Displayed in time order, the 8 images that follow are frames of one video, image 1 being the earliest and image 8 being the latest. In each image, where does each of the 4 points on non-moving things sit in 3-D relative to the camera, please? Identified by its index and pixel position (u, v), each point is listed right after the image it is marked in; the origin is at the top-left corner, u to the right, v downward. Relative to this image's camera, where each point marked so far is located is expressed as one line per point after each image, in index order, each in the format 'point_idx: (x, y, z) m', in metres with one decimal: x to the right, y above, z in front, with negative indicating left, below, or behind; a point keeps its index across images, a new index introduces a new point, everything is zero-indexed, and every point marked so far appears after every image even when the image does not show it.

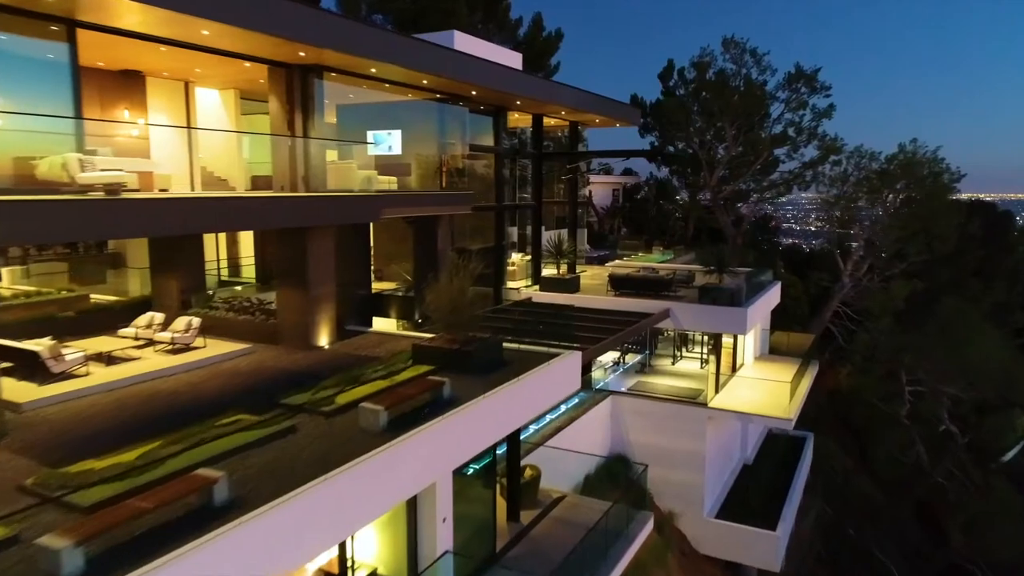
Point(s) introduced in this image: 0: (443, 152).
0: (-1.4, +2.8, +14.4) m
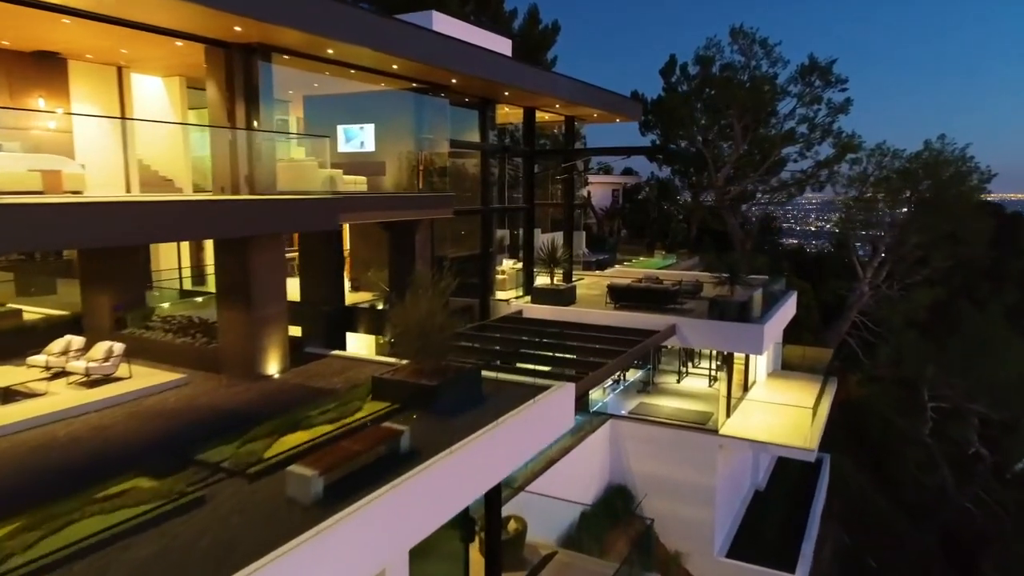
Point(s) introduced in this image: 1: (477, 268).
0: (-1.6, +2.5, +12.8) m
1: (-0.8, +0.4, +14.6) m
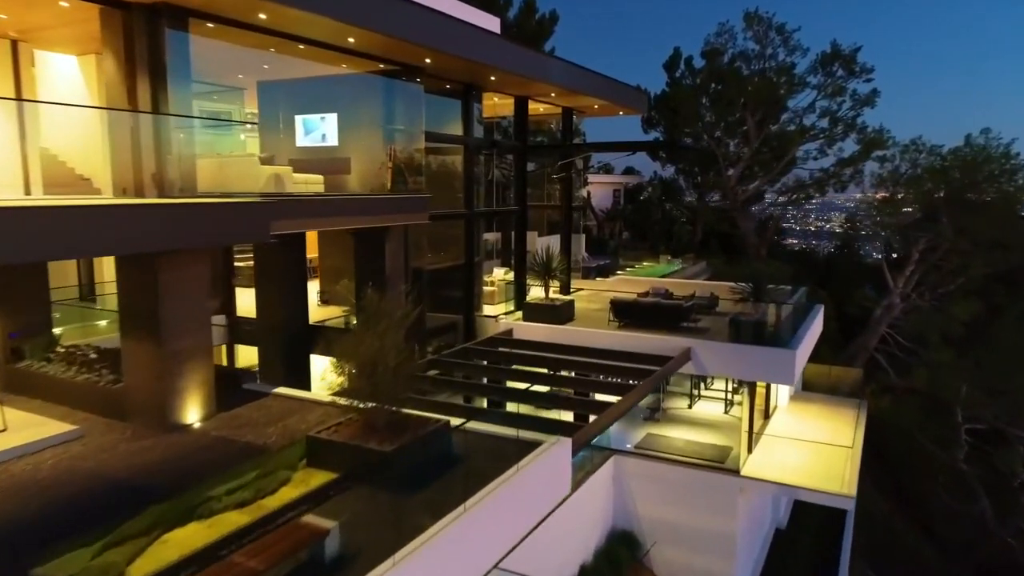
0: (-1.8, +2.3, +10.9) m
1: (-1.0, +0.1, +12.8) m
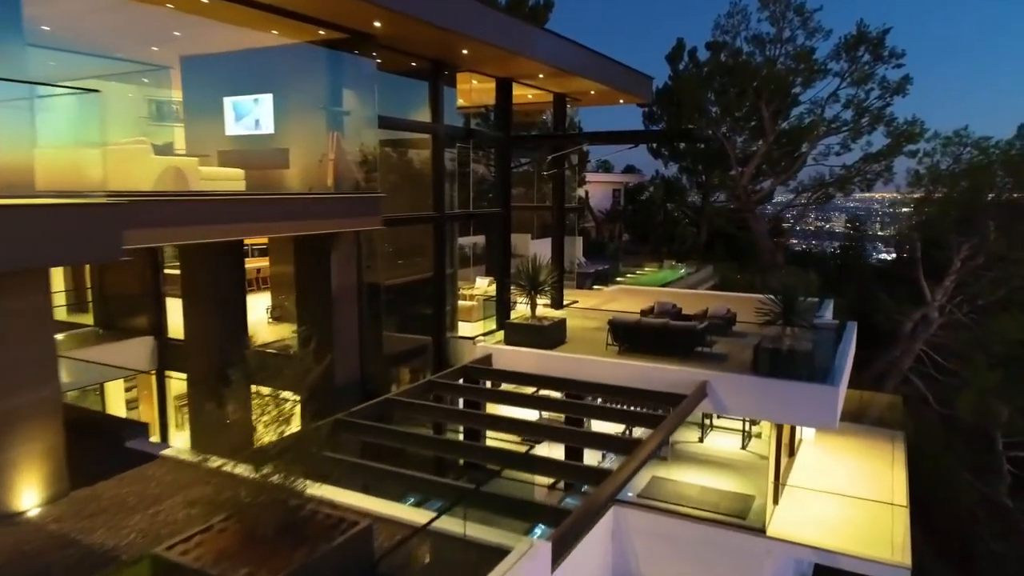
0: (-2.2, +2.0, +8.9) m
1: (-1.3, -0.1, +10.7) m
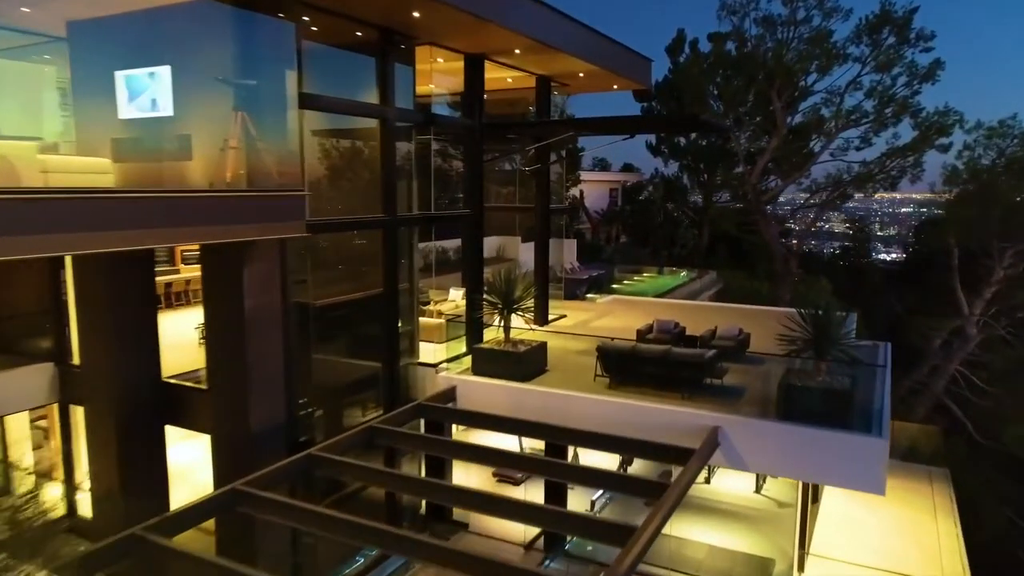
0: (-2.6, +1.8, +7.0) m
1: (-1.7, -0.4, +8.9) m
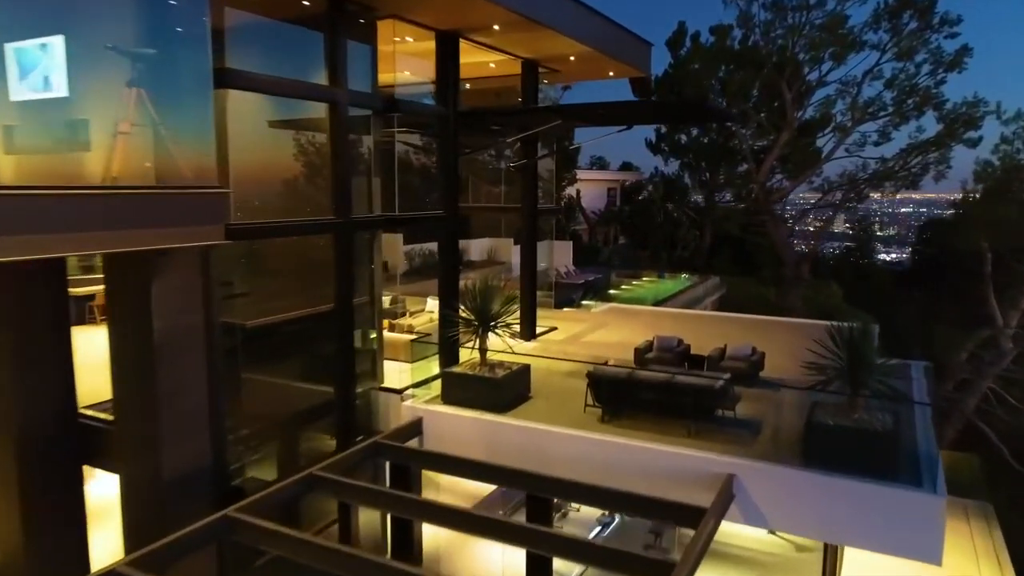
0: (-2.8, +1.6, +5.8) m
1: (-2.0, -0.5, +7.6) m
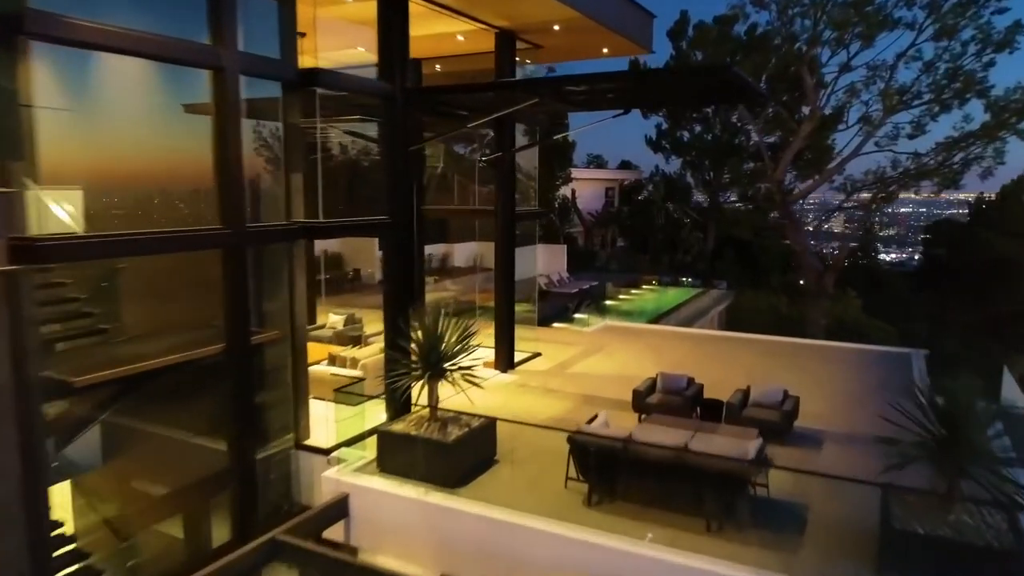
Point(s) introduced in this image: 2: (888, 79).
0: (-3.2, +1.3, +3.9) m
1: (-2.3, -0.8, +5.7) m
2: (+6.8, +3.8, +12.4) m
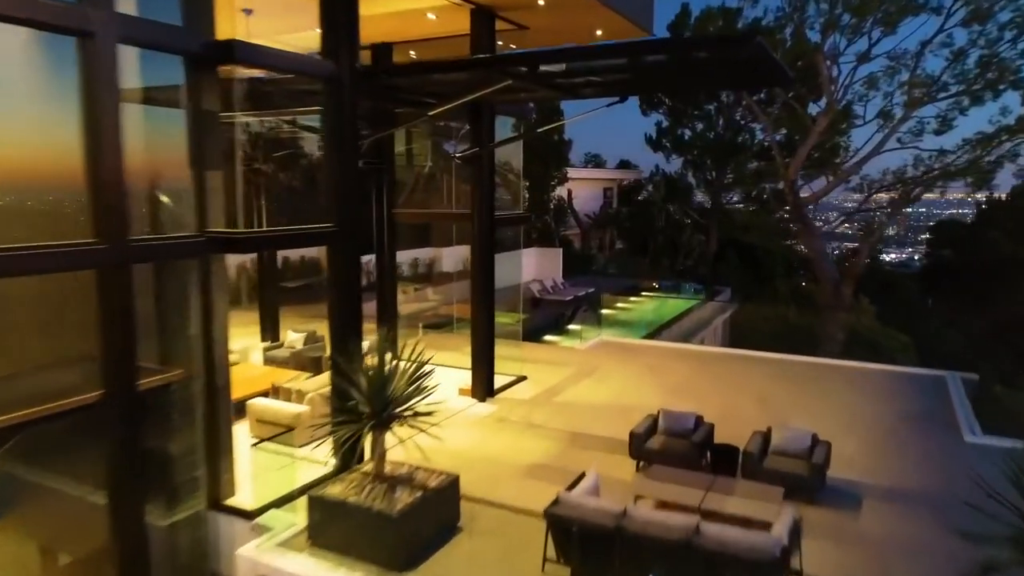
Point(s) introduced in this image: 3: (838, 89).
0: (-3.4, +1.1, +2.7) m
1: (-2.6, -1.0, +4.6) m
2: (+6.6, +3.6, +11.2) m
3: (+5.8, +3.5, +12.0) m
